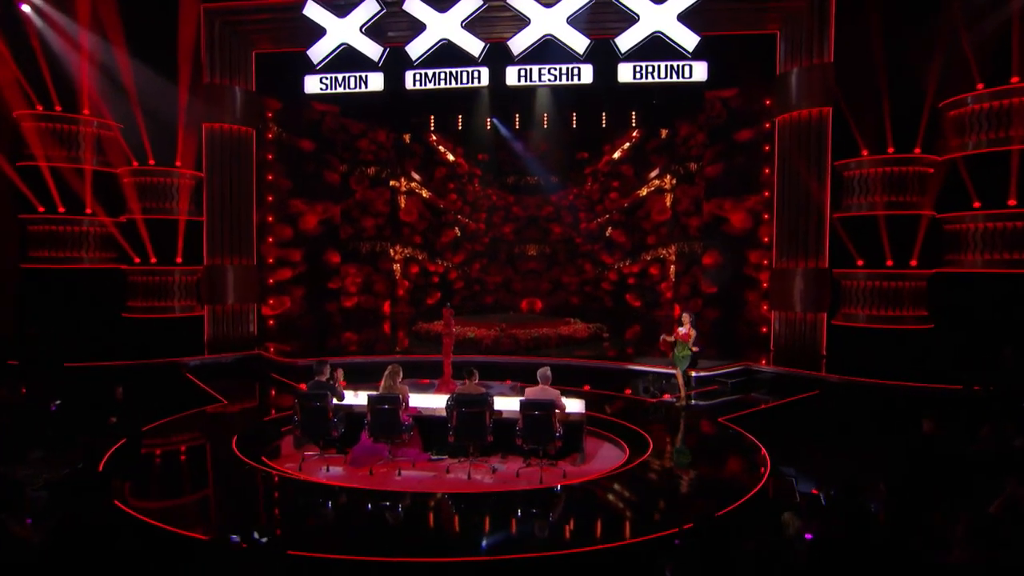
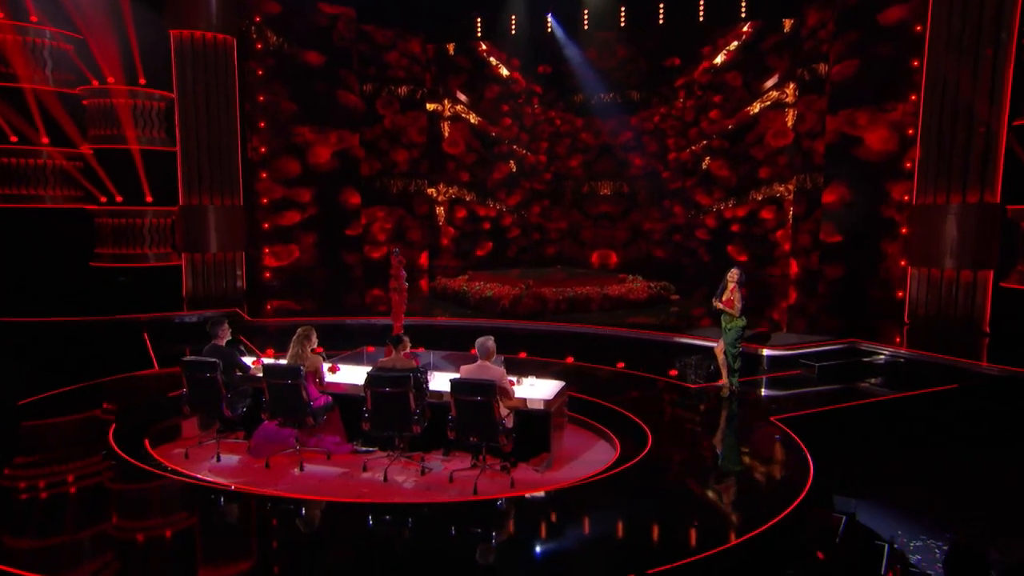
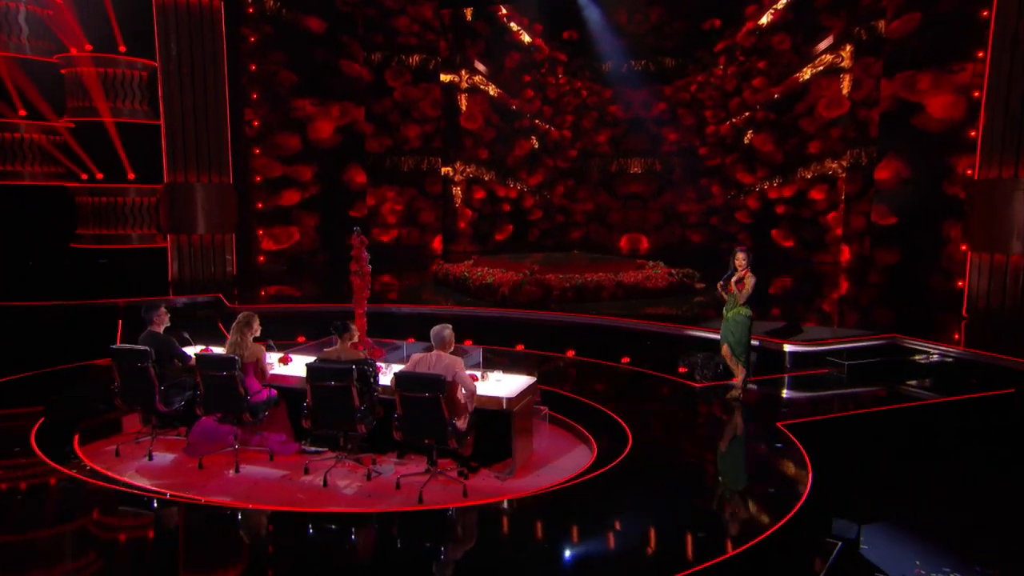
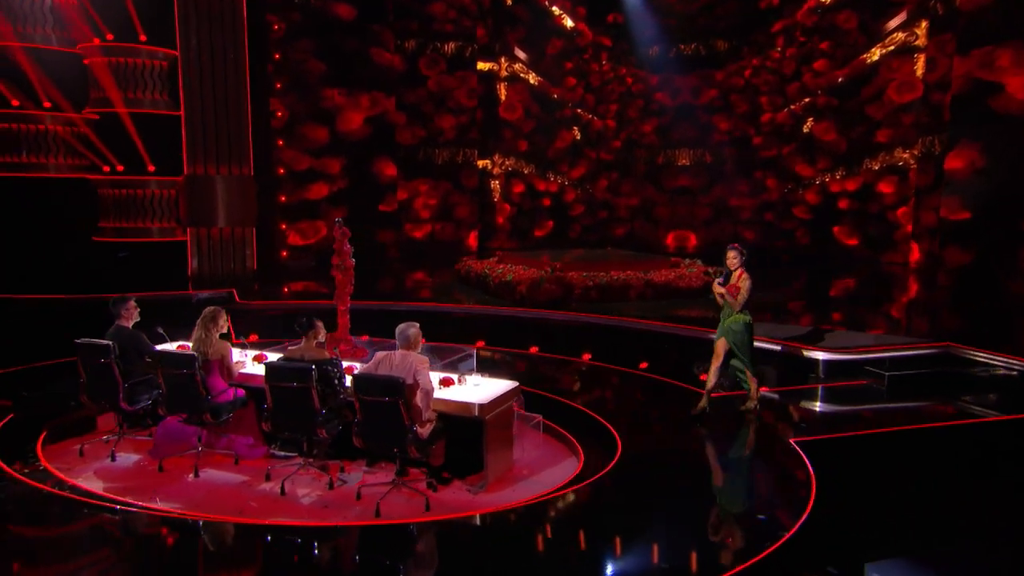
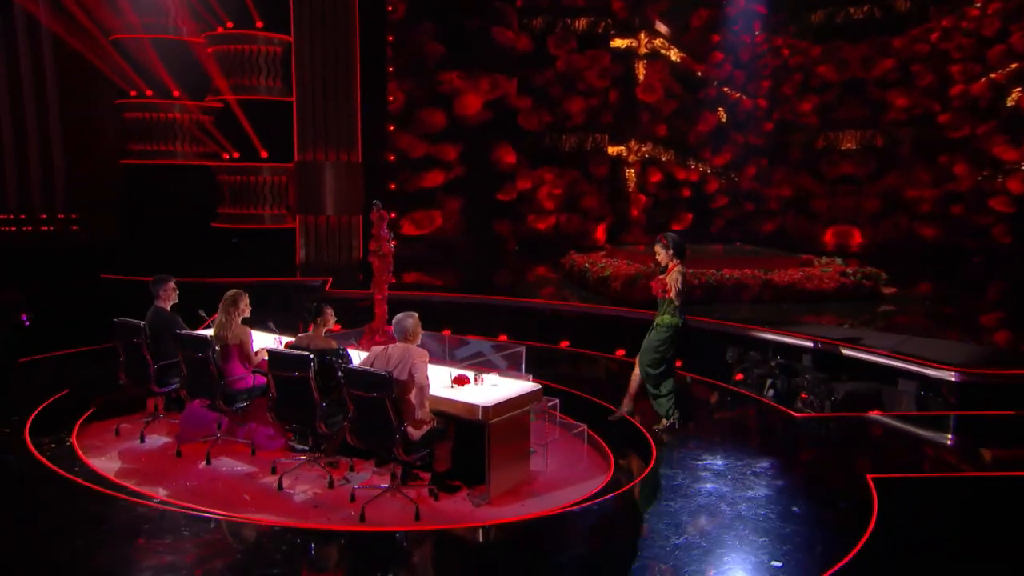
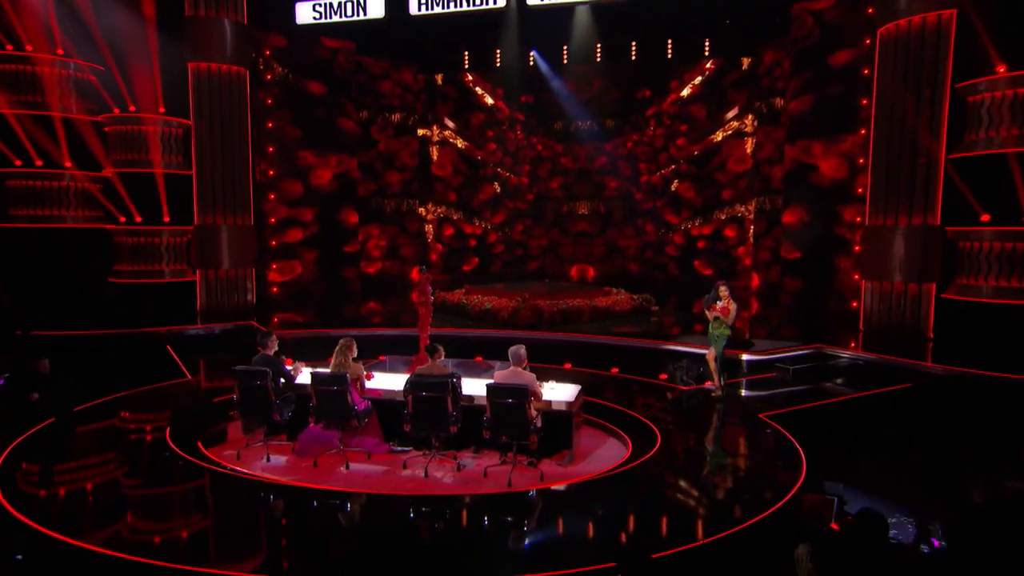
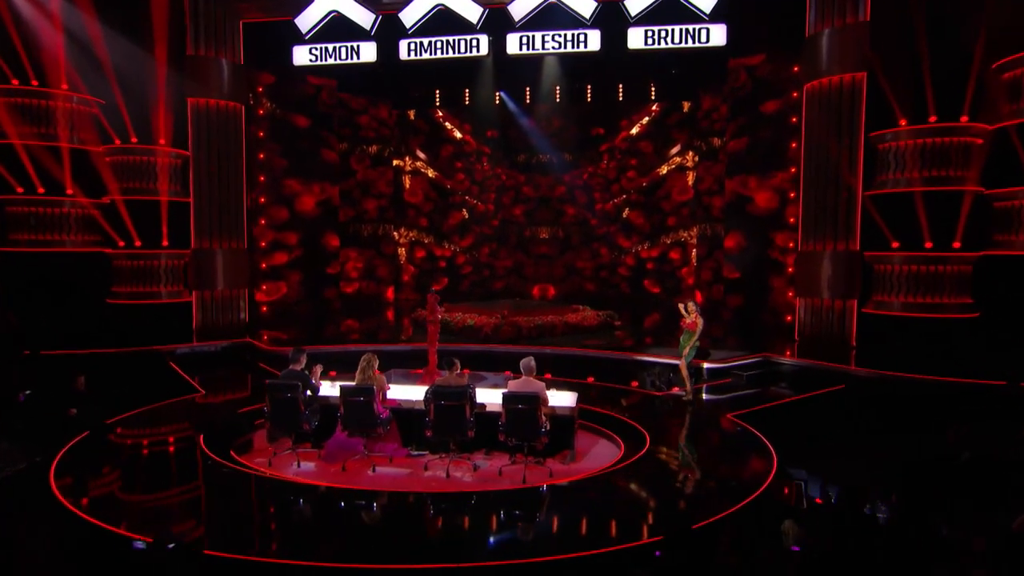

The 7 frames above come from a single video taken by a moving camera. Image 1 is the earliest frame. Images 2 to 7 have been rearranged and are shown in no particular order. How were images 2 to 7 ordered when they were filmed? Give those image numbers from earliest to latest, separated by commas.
7, 6, 2, 3, 4, 5
